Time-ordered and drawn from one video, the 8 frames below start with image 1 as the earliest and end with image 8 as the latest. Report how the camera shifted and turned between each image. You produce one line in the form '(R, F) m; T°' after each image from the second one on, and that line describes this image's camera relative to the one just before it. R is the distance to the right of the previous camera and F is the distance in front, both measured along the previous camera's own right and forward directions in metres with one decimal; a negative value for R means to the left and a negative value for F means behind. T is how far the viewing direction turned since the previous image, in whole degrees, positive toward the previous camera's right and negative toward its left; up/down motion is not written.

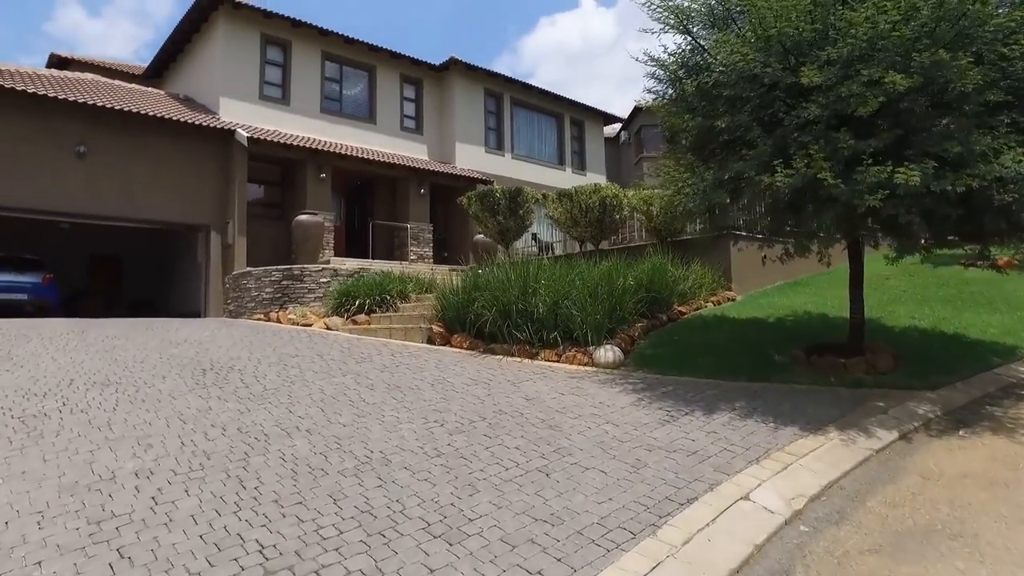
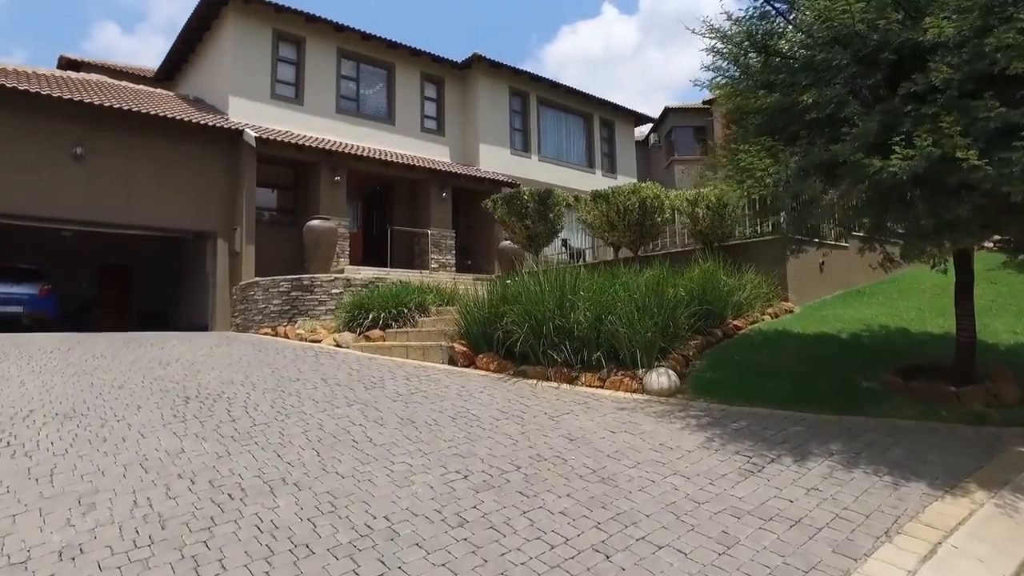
(-0.1, +1.3) m; -2°
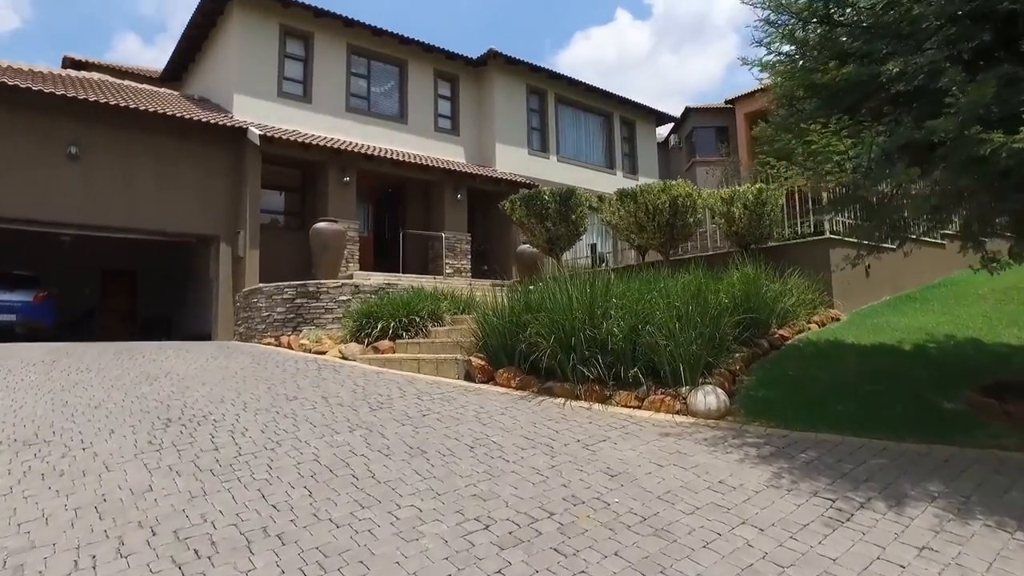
(-0.1, +0.9) m; -1°
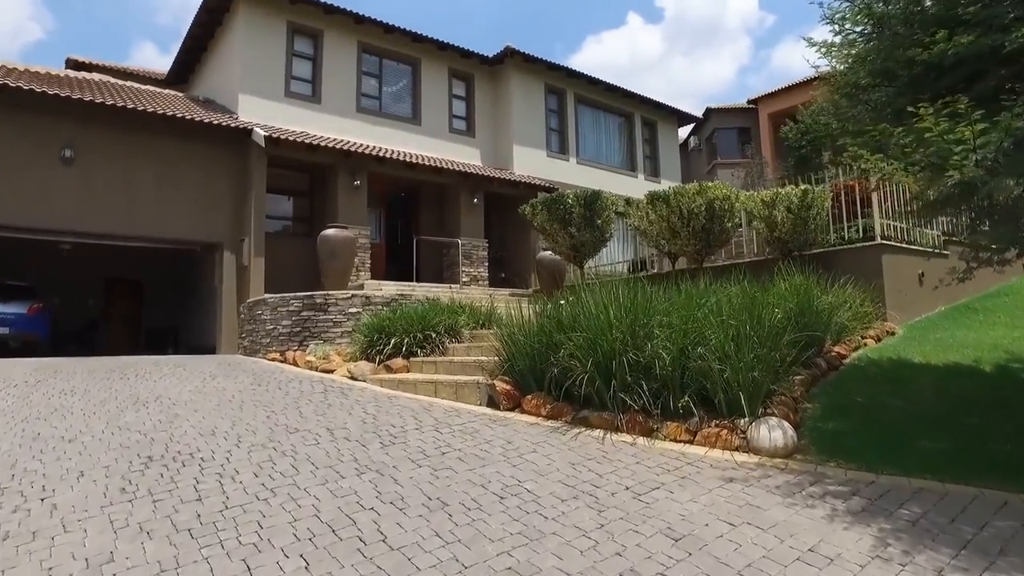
(-0.2, +0.9) m; -1°
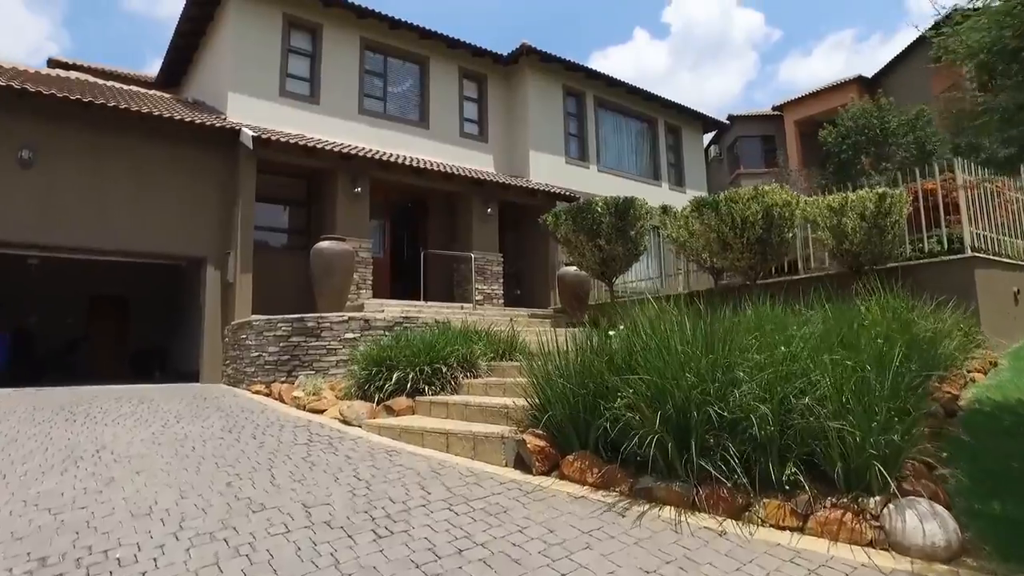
(-0.2, +1.6) m; -1°
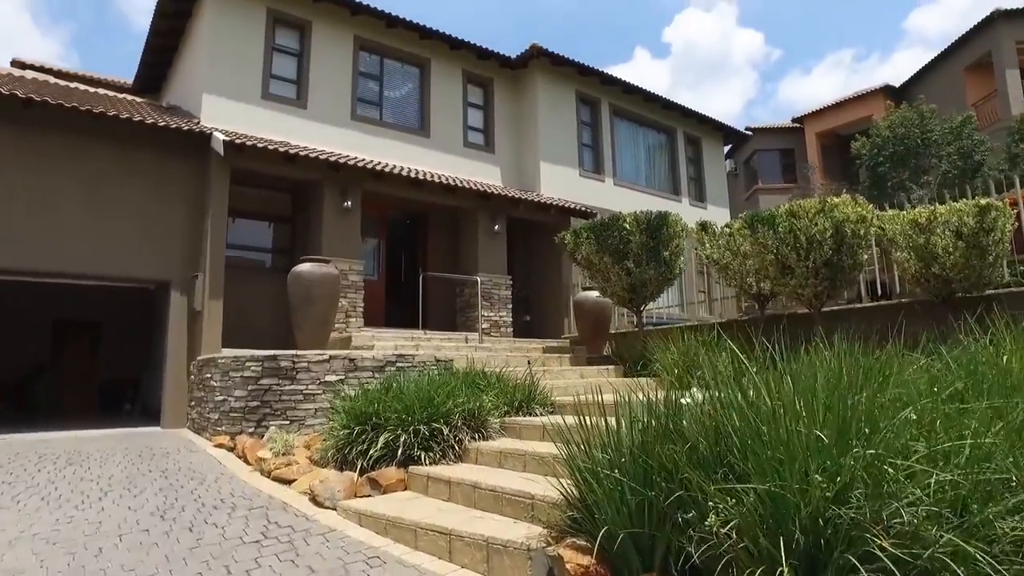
(-0.2, +1.7) m; 0°
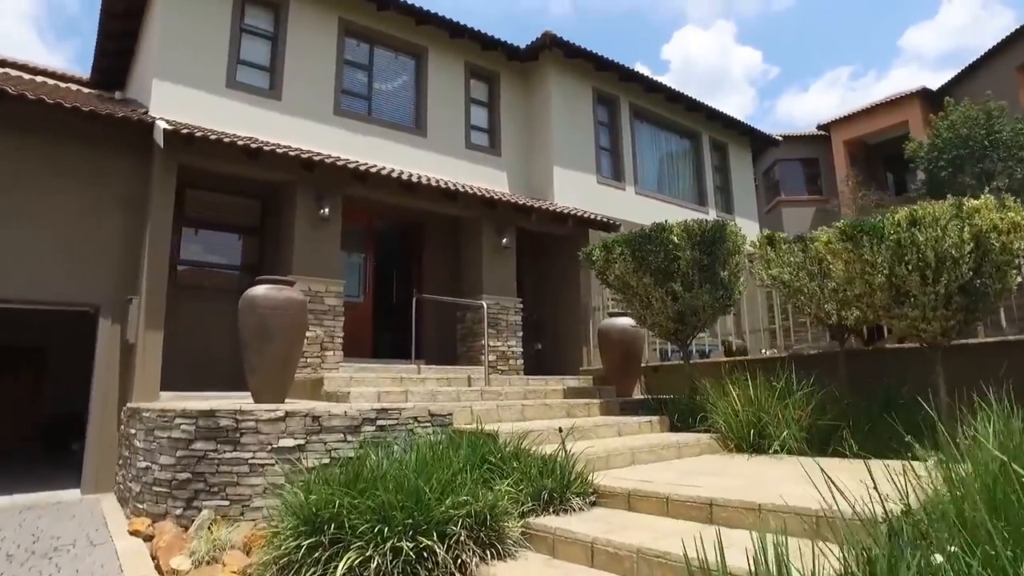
(-0.2, +2.1) m; 0°
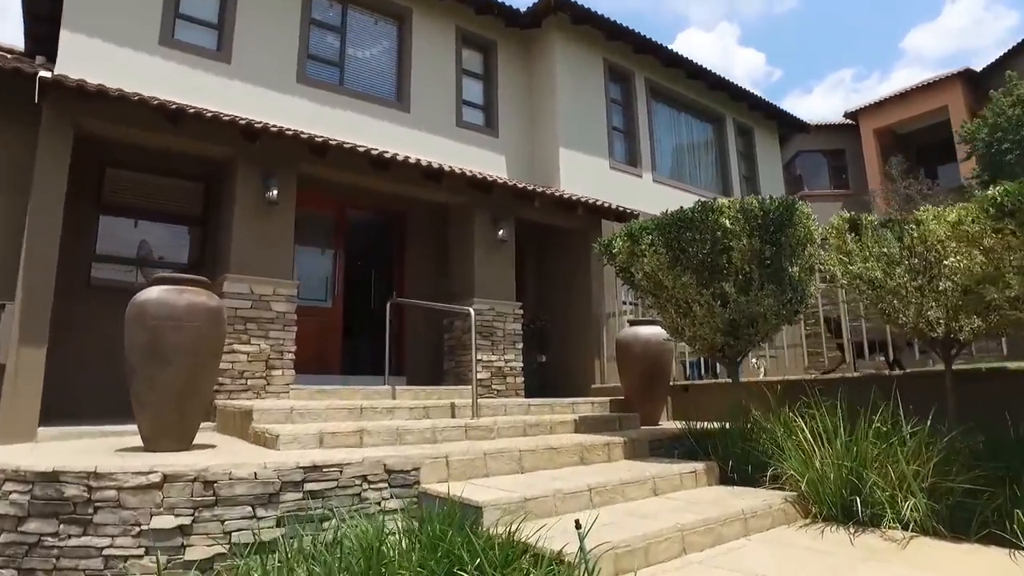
(+0.1, +2.0) m; 0°
